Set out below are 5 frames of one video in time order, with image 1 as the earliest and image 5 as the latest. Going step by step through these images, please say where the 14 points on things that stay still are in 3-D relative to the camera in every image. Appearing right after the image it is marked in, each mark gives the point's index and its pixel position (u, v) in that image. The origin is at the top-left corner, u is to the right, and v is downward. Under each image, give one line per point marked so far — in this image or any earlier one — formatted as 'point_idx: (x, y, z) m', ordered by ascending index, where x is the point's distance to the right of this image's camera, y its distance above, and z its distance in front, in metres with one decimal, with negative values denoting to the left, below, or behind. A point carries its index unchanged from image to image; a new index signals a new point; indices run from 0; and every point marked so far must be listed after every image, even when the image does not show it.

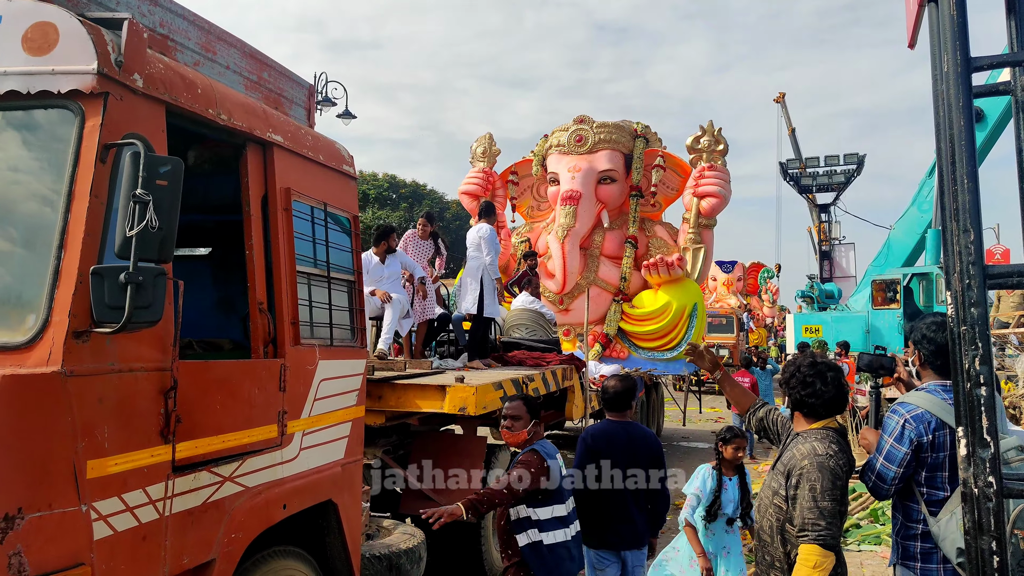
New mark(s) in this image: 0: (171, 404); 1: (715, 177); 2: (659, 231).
0: (-0.8, -0.3, +1.6) m
1: (+3.3, +1.8, +11.2) m
2: (+2.6, +1.0, +12.1) m
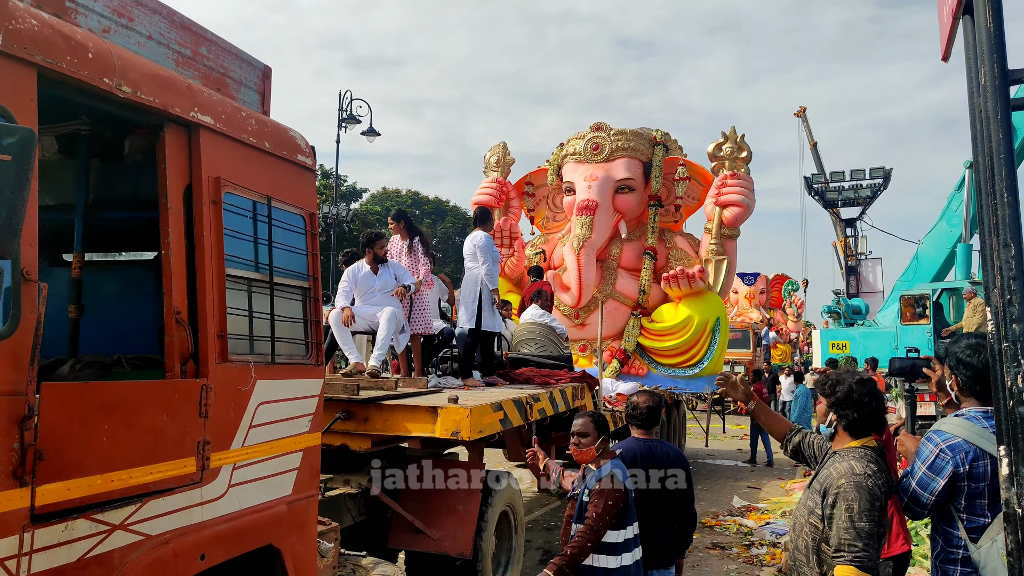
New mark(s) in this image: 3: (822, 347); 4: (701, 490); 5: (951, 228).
0: (-0.9, -0.3, +1.3) m
1: (+3.5, +1.6, +10.7) m
2: (+2.8, +0.8, +11.7) m
3: (+8.8, -1.7, +19.7) m
4: (+2.5, -2.6, +9.2) m
5: (+12.5, +1.7, +19.8) m
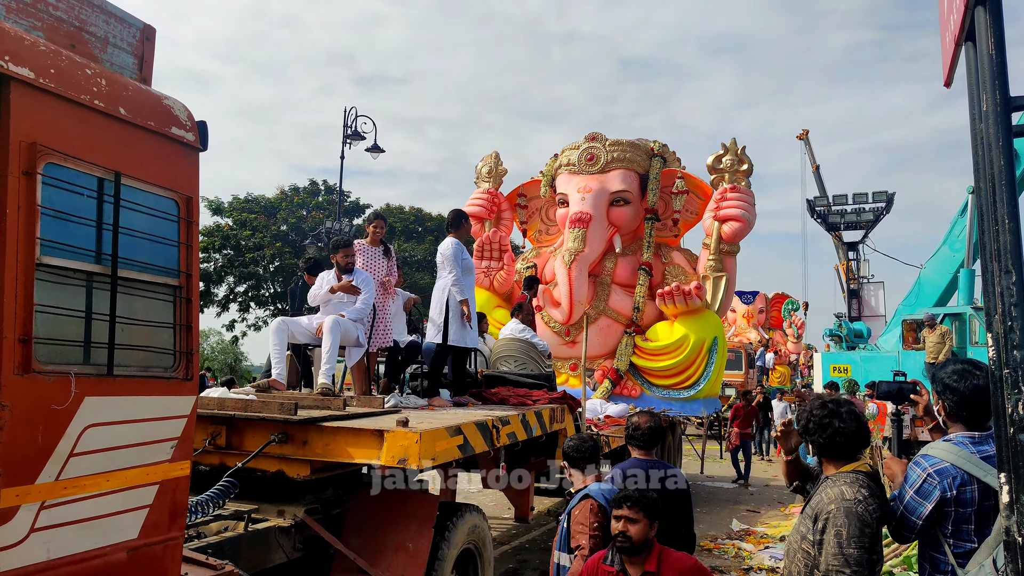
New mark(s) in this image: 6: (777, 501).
0: (-1.1, -0.2, +0.8) m
1: (+3.4, +1.3, +10.3) m
2: (+2.7, +0.5, +11.3) m
3: (+8.6, -2.3, +19.2) m
4: (+2.3, -2.9, +8.7) m
5: (+12.4, +1.0, +19.4) m
6: (+3.6, -3.0, +9.5) m
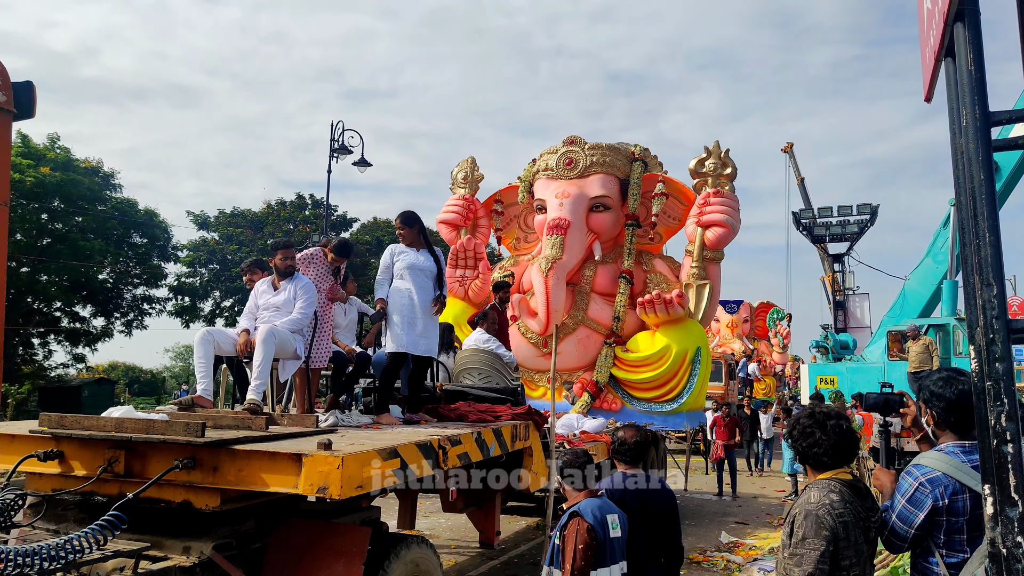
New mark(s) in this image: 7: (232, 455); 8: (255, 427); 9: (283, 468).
0: (-0.7, -0.4, +1.6) m
1: (+3.5, +1.0, +11.2) m
2: (+2.8, +0.2, +12.1) m
3: (+8.6, -2.7, +20.1) m
4: (+2.5, -3.1, +9.5) m
5: (+12.4, +0.6, +20.5) m
6: (+3.8, -3.2, +10.3) m
7: (-1.3, -0.8, +3.1) m
8: (-1.3, -0.7, +3.5) m
9: (-1.0, -0.8, +3.1) m
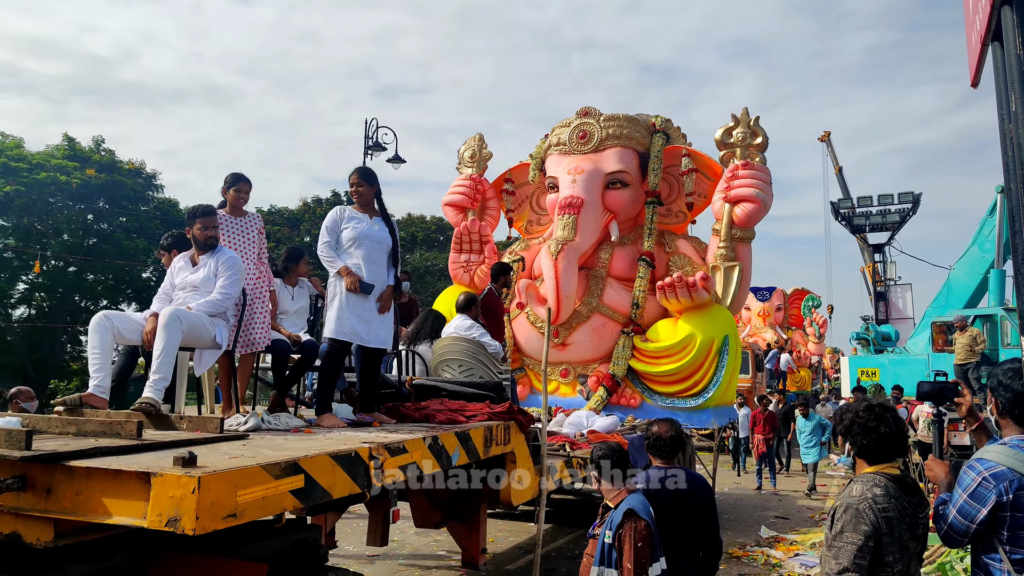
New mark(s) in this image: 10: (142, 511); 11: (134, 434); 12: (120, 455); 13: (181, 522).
0: (-1.0, -0.2, +0.8) m
1: (+3.6, +1.3, +10.2) m
2: (+3.0, +0.5, +11.1) m
3: (+9.2, -2.3, +18.9) m
4: (+2.6, -2.9, +8.5) m
5: (+12.9, +1.0, +19.0) m
6: (+3.9, -3.0, +9.3) m
7: (-1.5, -0.6, +2.3) m
8: (-1.5, -0.6, +2.7) m
9: (-1.3, -0.7, +2.3) m
10: (-1.2, -0.7, +2.2) m
11: (-1.5, -0.6, +2.7) m
12: (-1.4, -0.6, +2.5) m
13: (-1.0, -0.7, +2.1) m
